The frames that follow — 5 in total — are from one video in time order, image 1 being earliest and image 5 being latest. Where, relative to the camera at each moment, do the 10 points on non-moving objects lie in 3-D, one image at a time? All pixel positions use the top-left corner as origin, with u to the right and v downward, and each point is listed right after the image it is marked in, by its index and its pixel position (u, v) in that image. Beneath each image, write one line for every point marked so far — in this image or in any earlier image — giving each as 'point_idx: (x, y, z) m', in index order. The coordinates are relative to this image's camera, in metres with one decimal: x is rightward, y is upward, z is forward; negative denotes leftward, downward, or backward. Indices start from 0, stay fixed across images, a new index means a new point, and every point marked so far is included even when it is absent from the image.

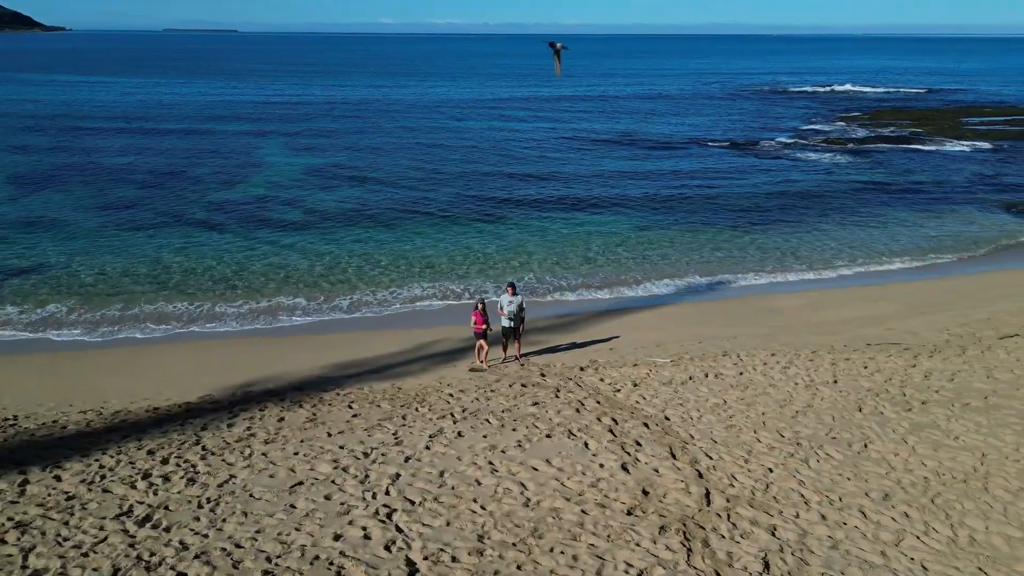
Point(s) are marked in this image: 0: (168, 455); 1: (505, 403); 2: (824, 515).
0: (-4.1, -2.0, +9.0) m
1: (-0.1, -1.6, +10.6) m
2: (+2.9, -2.1, +7.0) m
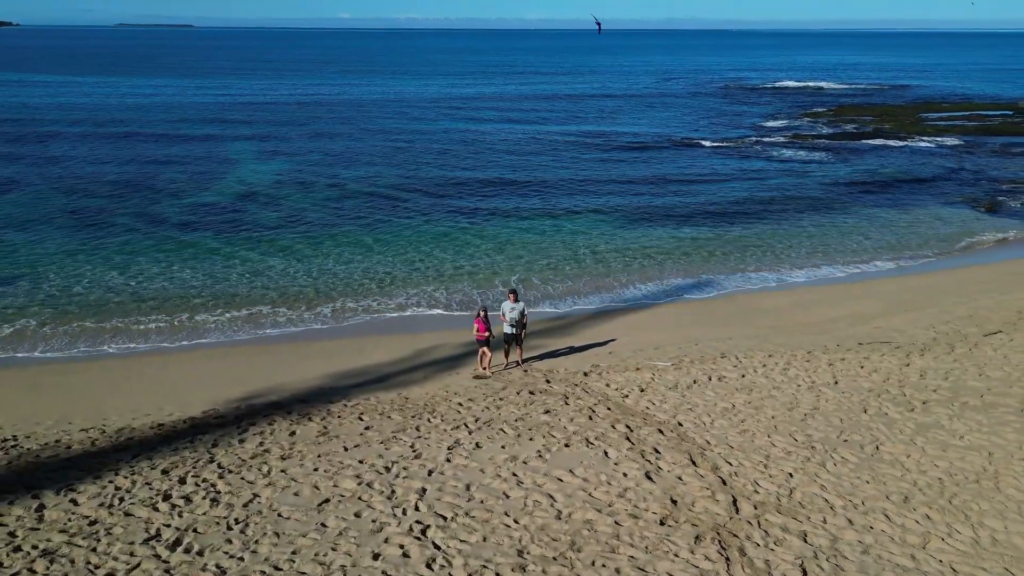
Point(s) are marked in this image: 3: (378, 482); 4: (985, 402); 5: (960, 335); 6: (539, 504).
0: (-3.8, -2.2, +8.9) m
1: (+0.1, -1.7, +10.7) m
2: (+3.2, -2.2, +7.2) m
3: (-1.5, -2.1, +8.4) m
4: (+6.5, -1.6, +10.5) m
5: (+8.3, -0.9, +14.2) m
6: (+0.3, -2.2, +7.7) m
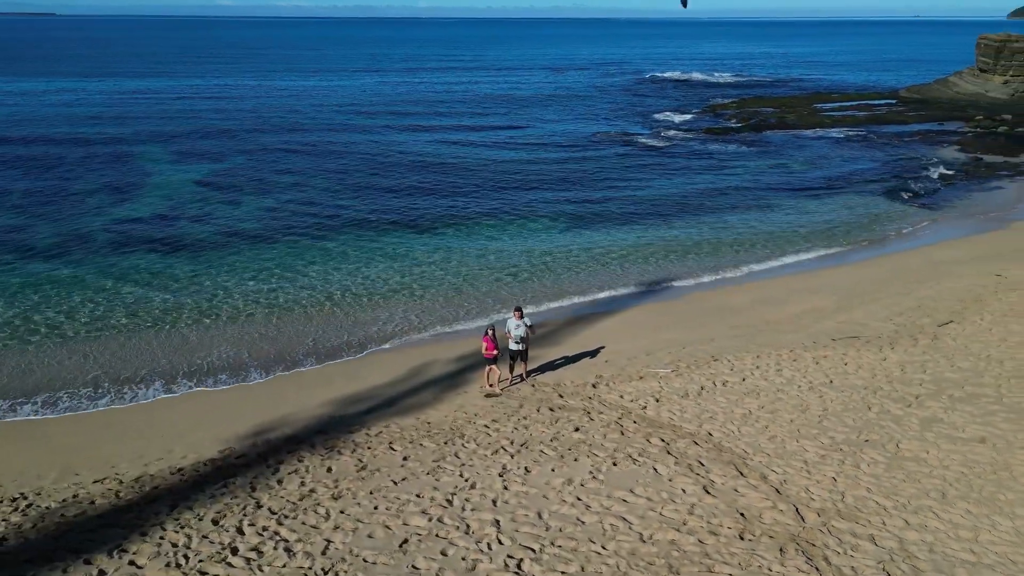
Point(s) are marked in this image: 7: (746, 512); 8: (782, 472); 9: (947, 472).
0: (-3.1, -2.7, +8.7) m
1: (+0.5, -2.0, +10.9) m
2: (+4.1, -2.4, +7.9) m
3: (-0.7, -2.6, +8.5) m
4: (+6.9, -1.6, +11.6) m
5: (+8.2, -0.8, +15.4) m
6: (+1.1, -2.5, +8.1) m
7: (+2.5, -2.4, +8.2) m
8: (+3.2, -2.2, +9.1) m
9: (+5.1, -2.2, +9.0) m
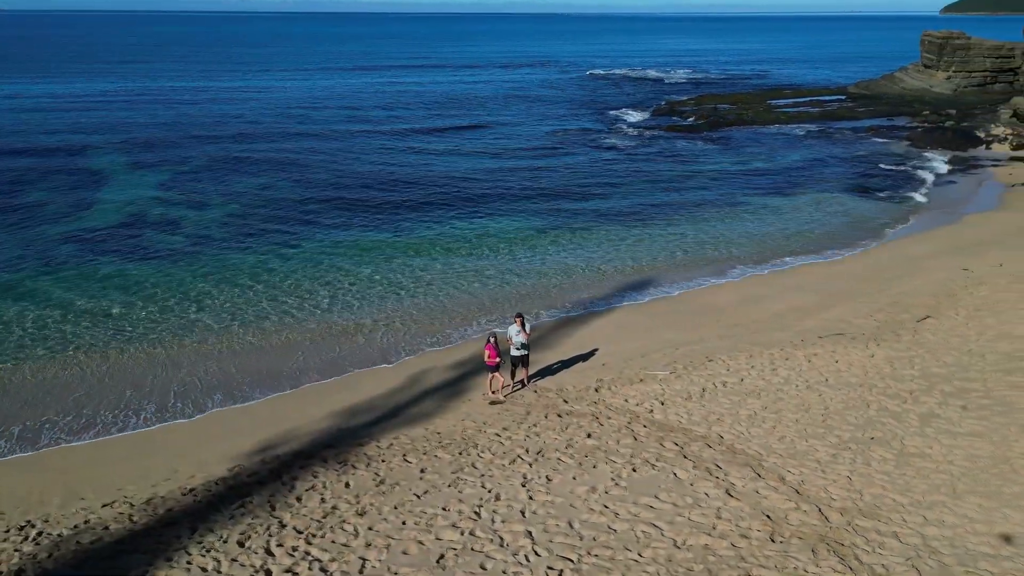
0: (-2.8, -2.9, +8.6) m
1: (+0.7, -2.2, +11.0) m
2: (+4.4, -2.5, +8.2) m
3: (-0.4, -2.7, +8.6) m
4: (+7.0, -1.6, +12.1) m
5: (+8.1, -0.7, +16.0) m
6: (+1.5, -2.7, +8.2) m
7: (+2.9, -2.5, +8.4) m
8: (+3.5, -2.3, +9.4) m
9: (+5.4, -2.2, +9.4) m
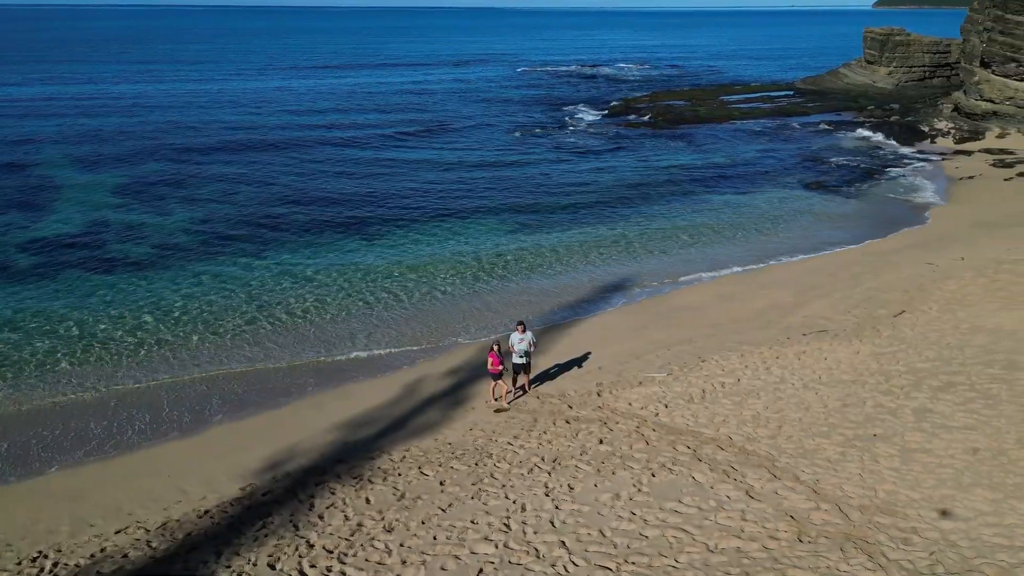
0: (-2.4, -3.1, +8.6) m
1: (+0.9, -2.3, +11.2) m
2: (+4.8, -2.5, +8.7) m
3: (0.0, -2.9, +8.7) m
4: (+7.1, -1.6, +12.6) m
5: (+7.9, -0.6, +16.6) m
6: (+1.9, -2.8, +8.5) m
7: (+3.2, -2.6, +8.8) m
8: (+3.8, -2.3, +9.7) m
9: (+5.7, -2.2, +9.8) m
